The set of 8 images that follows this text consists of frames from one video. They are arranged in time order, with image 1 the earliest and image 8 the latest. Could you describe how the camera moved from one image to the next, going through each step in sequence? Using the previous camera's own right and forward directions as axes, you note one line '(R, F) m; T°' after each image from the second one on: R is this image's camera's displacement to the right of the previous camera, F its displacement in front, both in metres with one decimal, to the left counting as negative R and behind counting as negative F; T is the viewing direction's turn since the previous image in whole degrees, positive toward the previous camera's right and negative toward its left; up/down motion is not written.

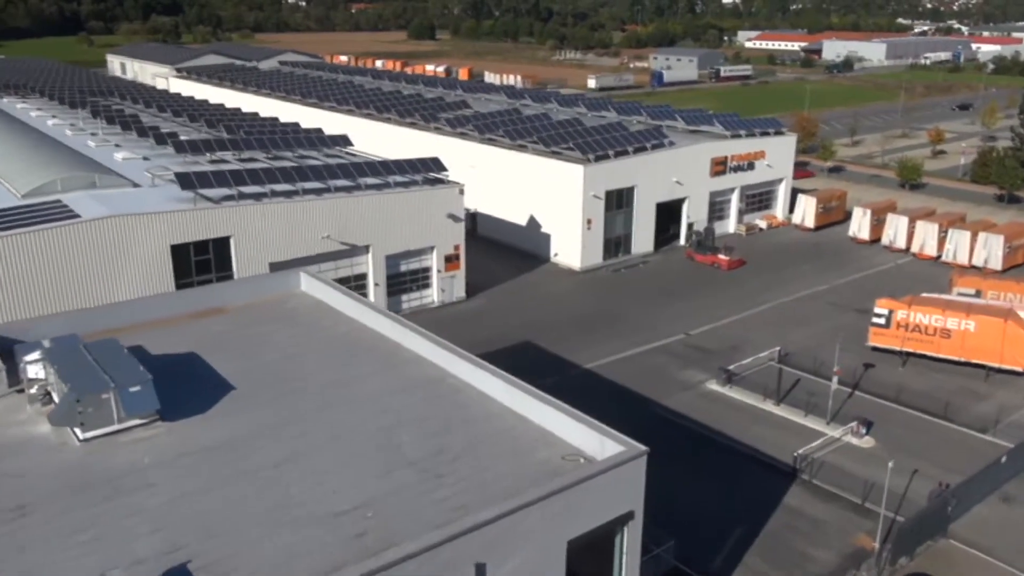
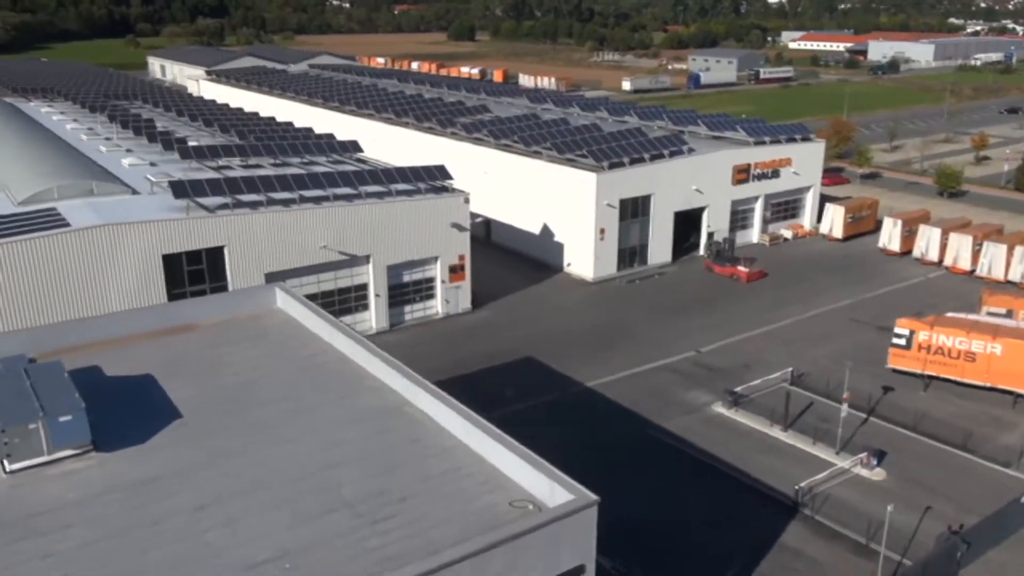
(+1.0, +0.8) m; -3°
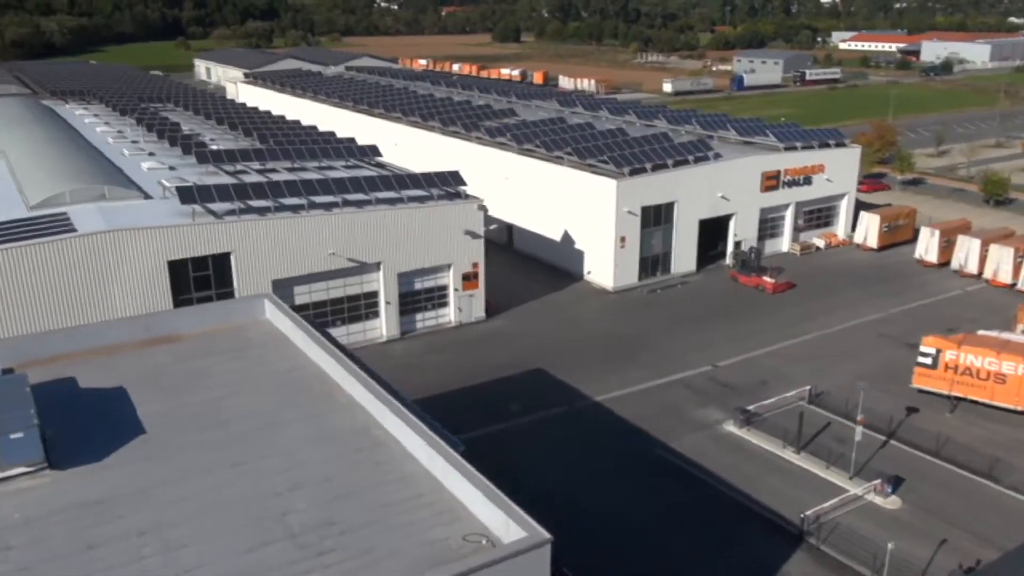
(+0.9, +0.5) m; -3°
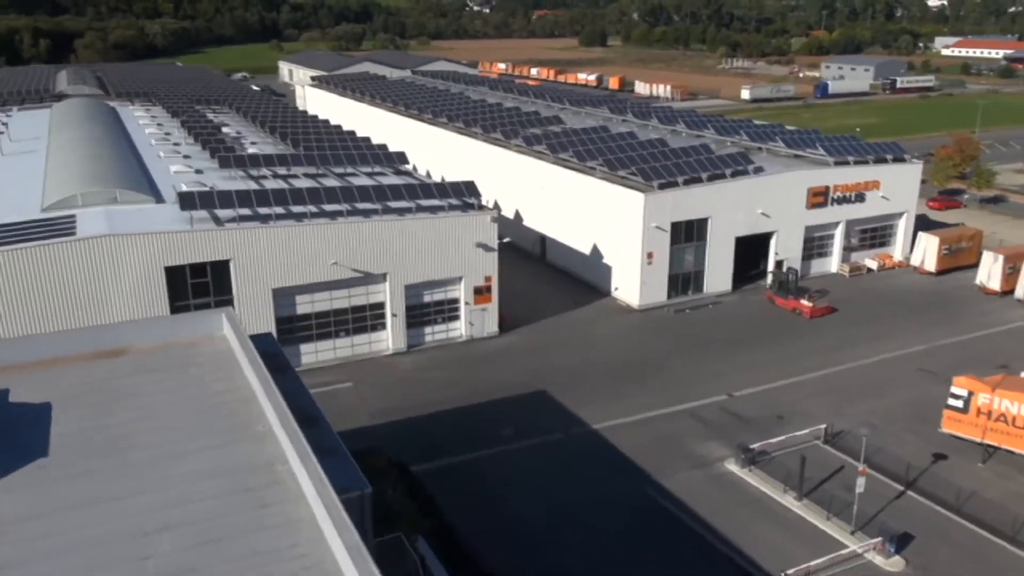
(+2.0, +1.0) m; -6°
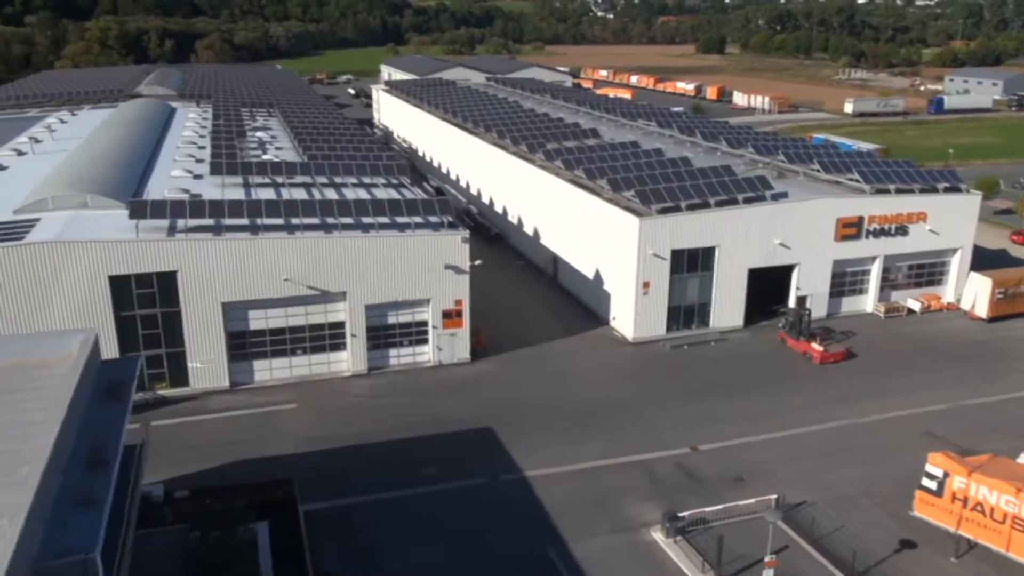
(+3.8, +1.7) m; -8°
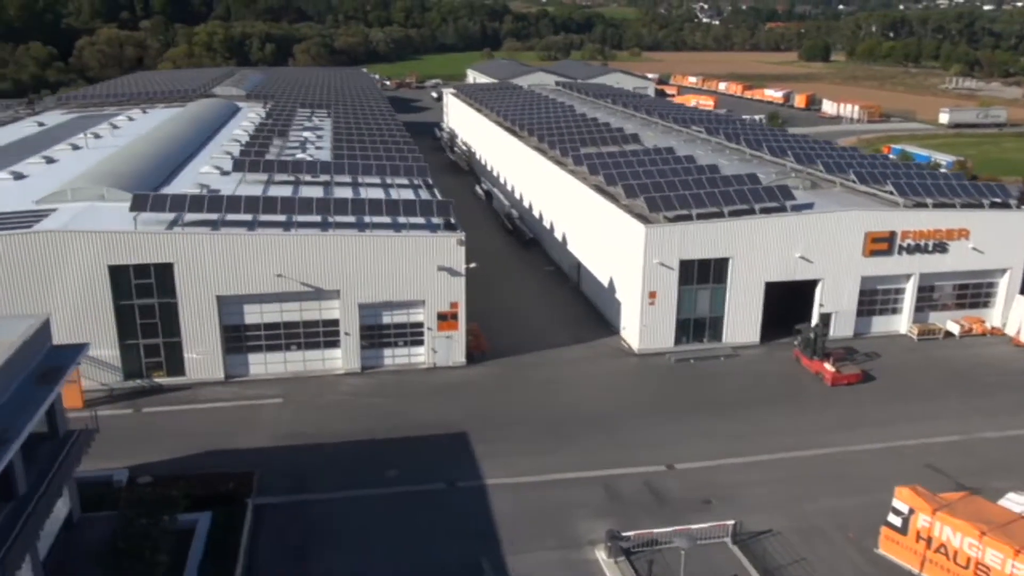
(+2.7, +0.5) m; -7°
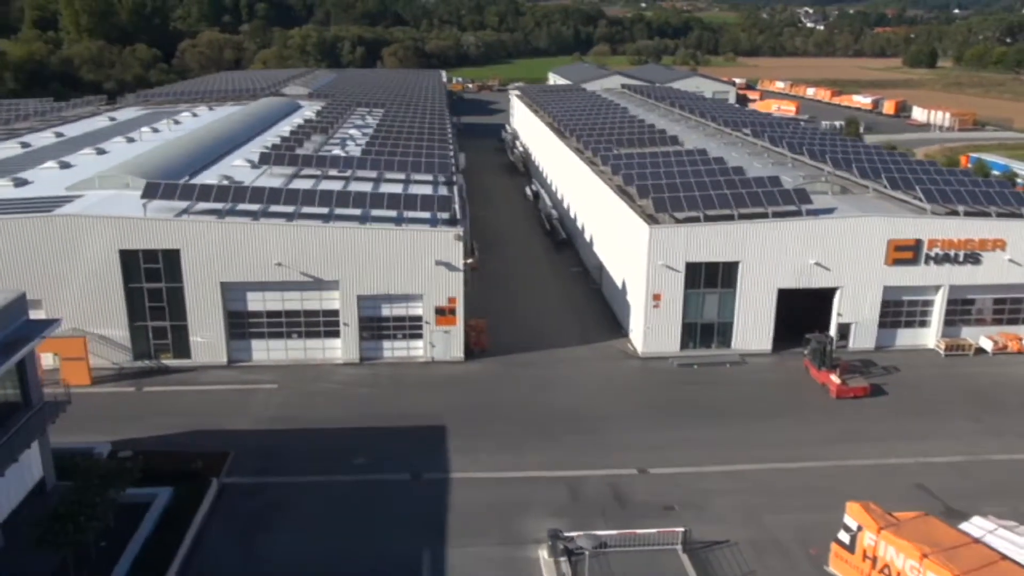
(+2.5, +0.2) m; -6°
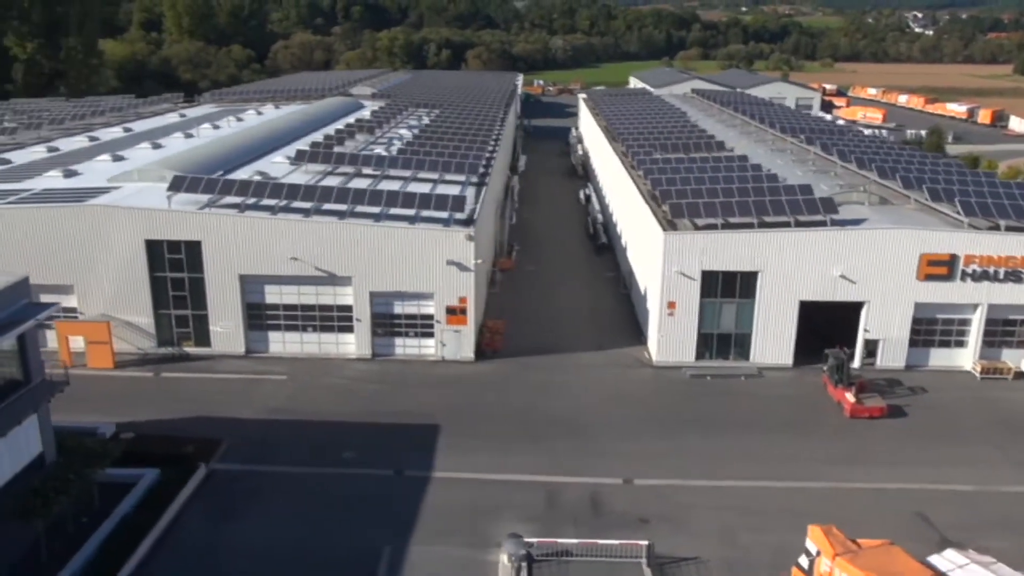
(+2.0, +0.2) m; -6°
